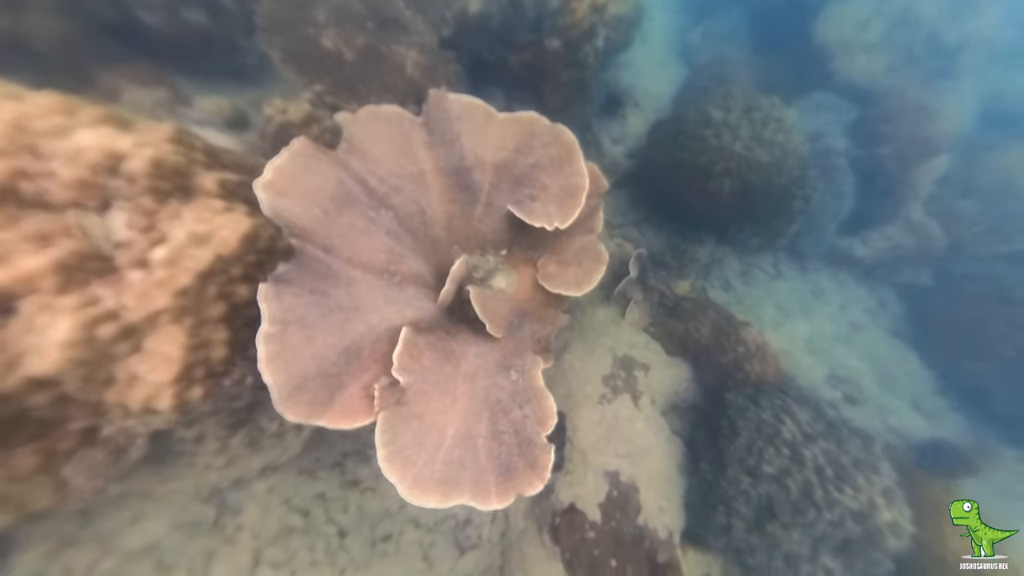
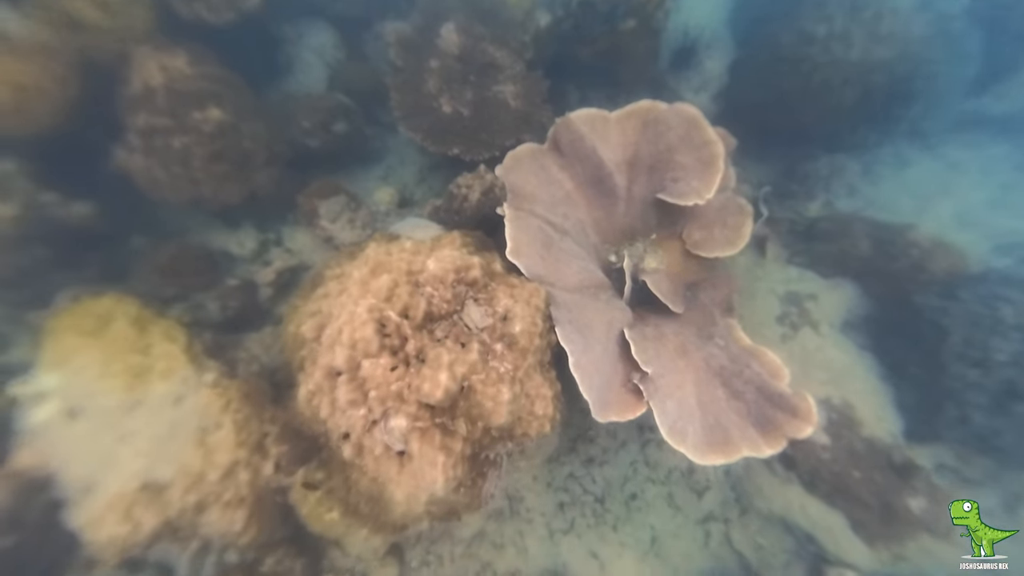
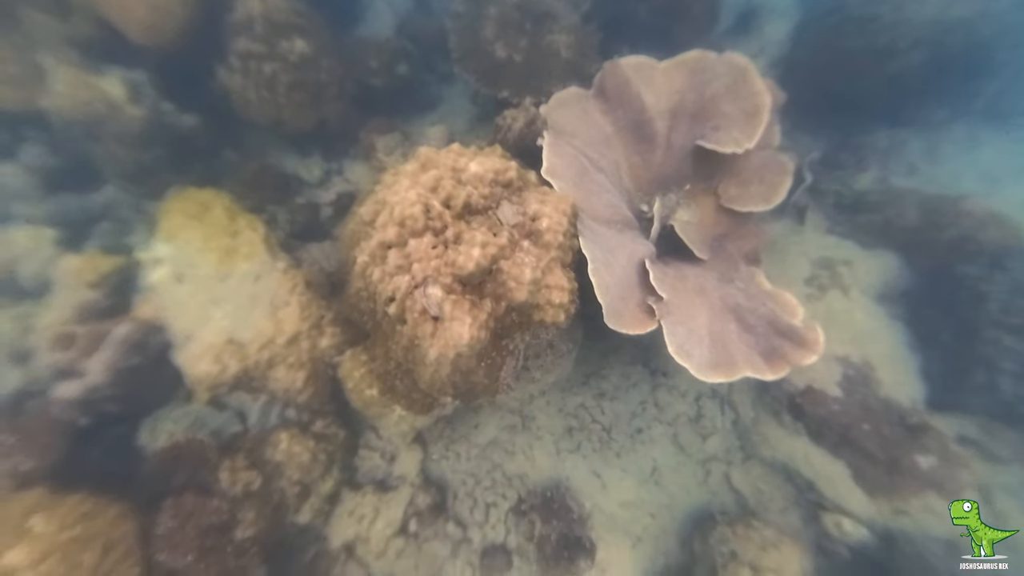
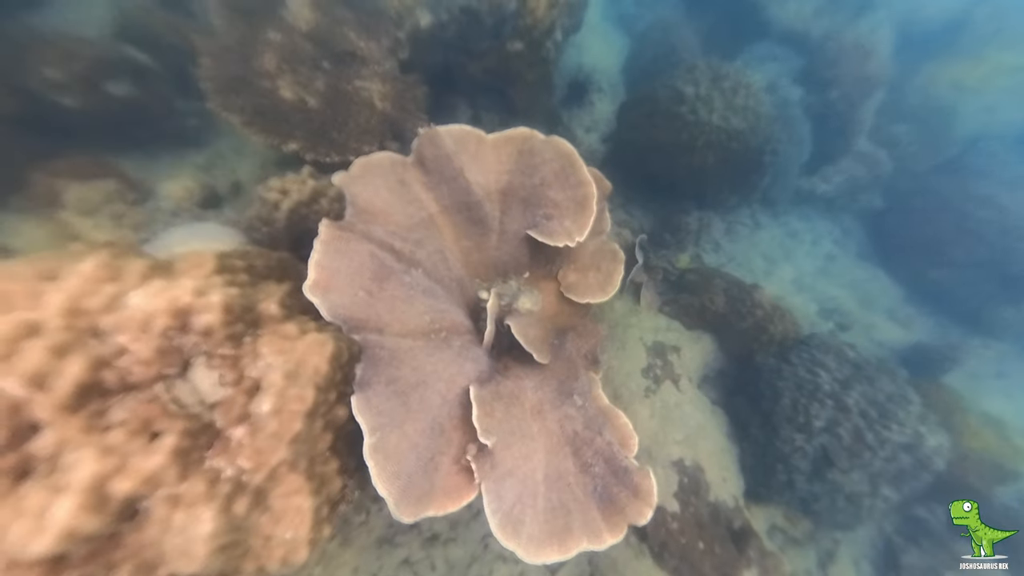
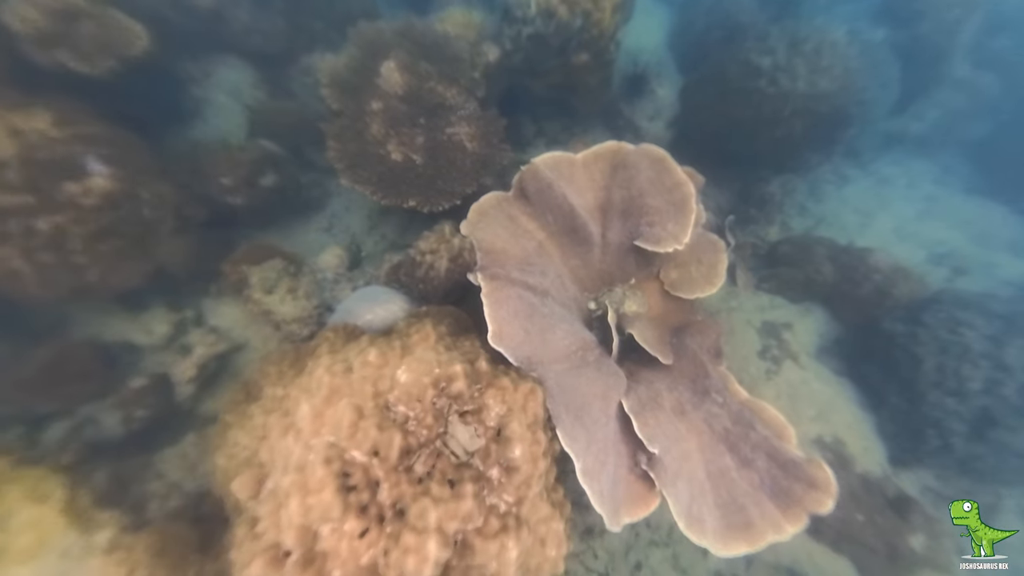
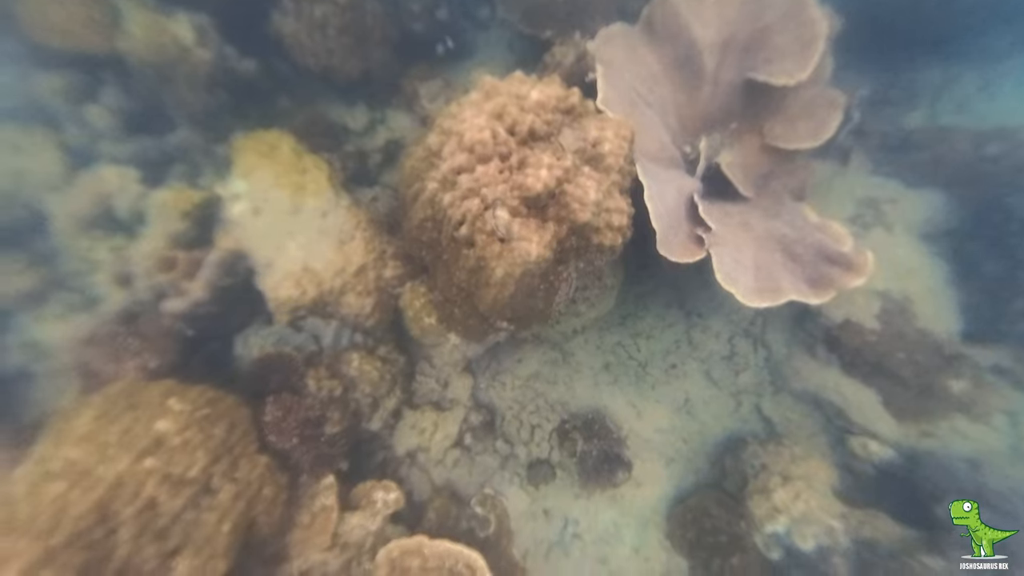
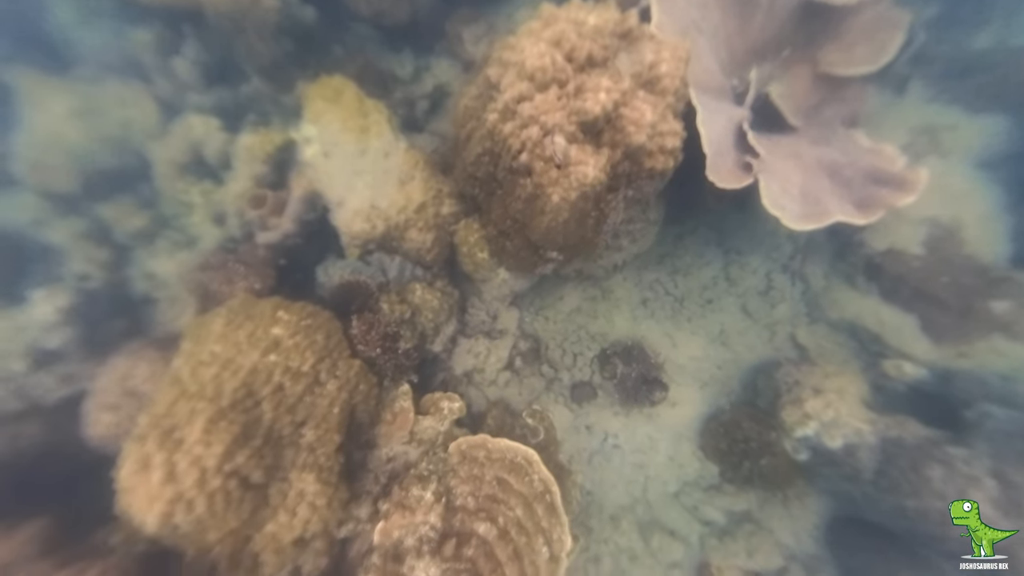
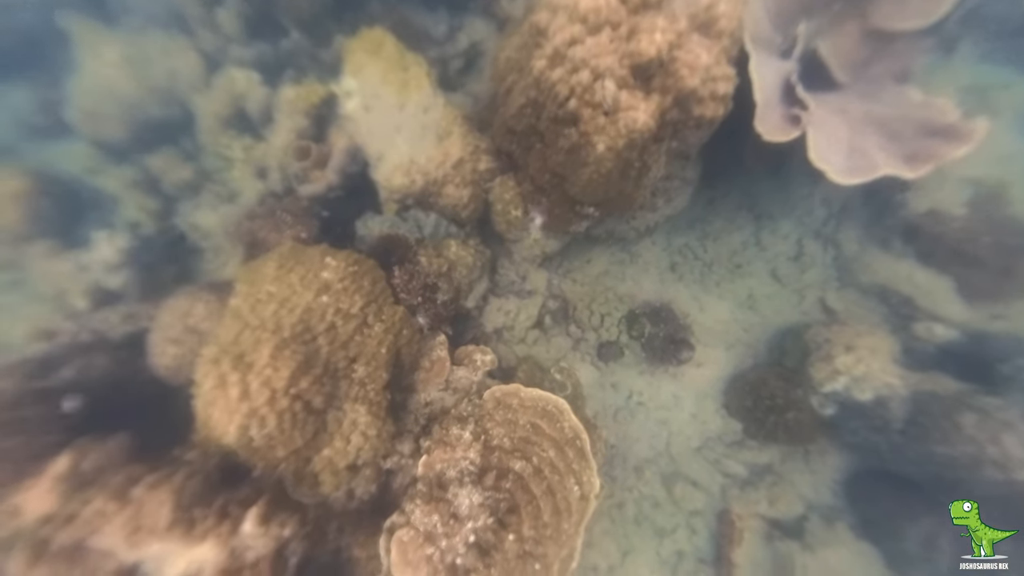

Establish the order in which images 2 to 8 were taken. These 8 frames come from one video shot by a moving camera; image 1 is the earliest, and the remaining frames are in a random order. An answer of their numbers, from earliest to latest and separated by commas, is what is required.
4, 5, 2, 3, 6, 7, 8
